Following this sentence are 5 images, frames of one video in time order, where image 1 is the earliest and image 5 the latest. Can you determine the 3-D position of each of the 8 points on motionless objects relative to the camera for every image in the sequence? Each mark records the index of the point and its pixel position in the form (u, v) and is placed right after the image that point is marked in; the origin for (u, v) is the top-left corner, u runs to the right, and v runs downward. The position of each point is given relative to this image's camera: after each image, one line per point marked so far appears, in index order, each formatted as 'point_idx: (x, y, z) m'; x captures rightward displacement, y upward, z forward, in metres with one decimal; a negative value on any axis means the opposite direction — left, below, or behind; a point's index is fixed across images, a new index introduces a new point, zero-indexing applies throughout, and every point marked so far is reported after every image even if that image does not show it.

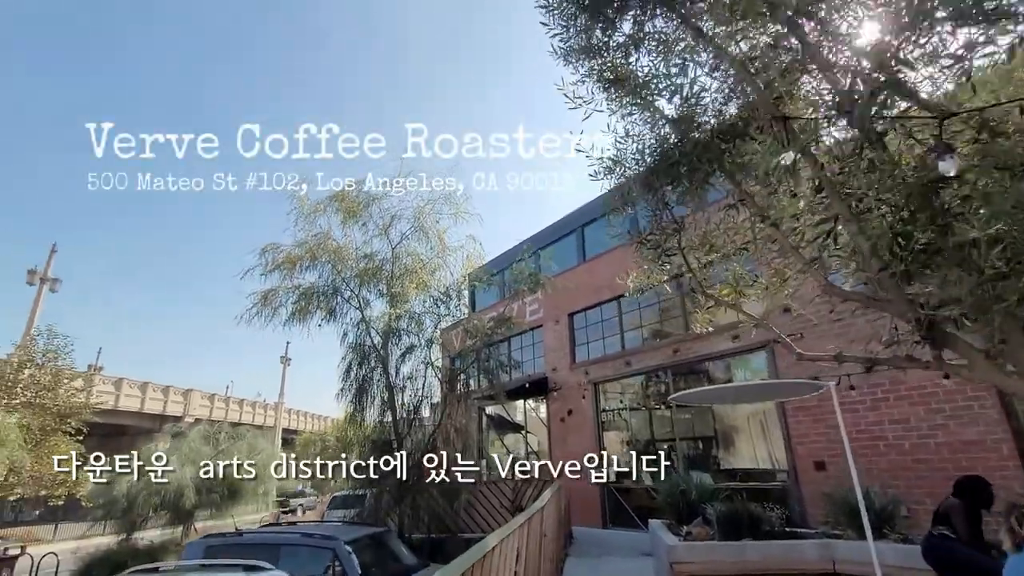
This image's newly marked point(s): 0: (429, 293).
0: (-1.1, -0.1, +6.6) m
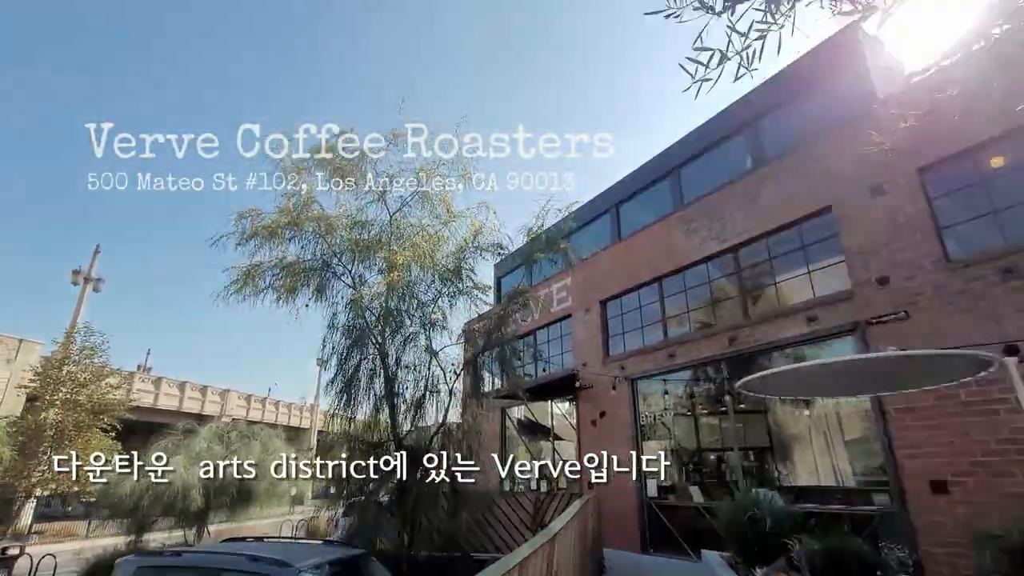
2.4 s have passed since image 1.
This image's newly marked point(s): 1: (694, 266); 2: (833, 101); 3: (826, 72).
0: (-0.9, +0.2, +5.6) m
1: (+3.1, +0.5, +8.1) m
2: (+4.5, +2.7, +6.7) m
3: (+4.4, +3.1, +6.8) m
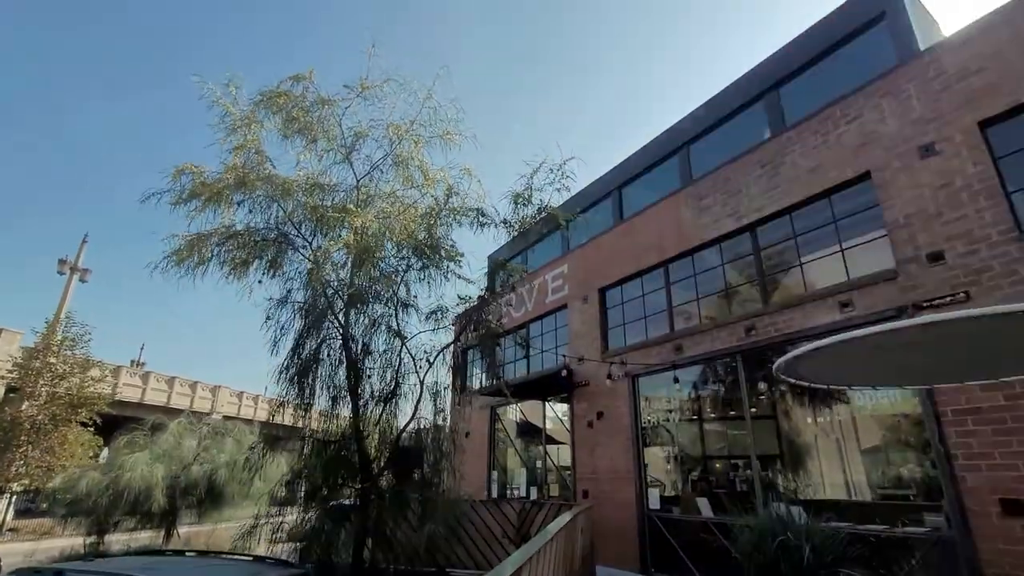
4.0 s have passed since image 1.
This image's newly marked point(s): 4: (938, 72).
0: (-1.0, +0.5, +4.9) m
1: (+3.0, +0.6, +7.4) m
2: (+4.4, +2.8, +6.0) m
3: (+4.3, +3.2, +6.0) m
4: (+4.6, +2.4, +5.2) m
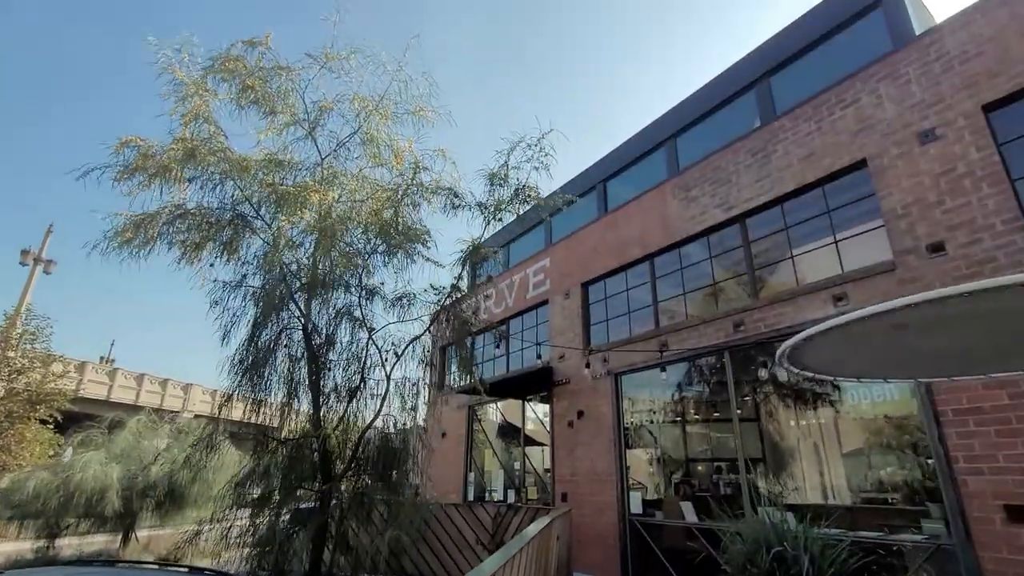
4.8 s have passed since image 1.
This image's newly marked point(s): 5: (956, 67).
0: (-1.2, +0.6, +4.5) m
1: (+2.7, +0.7, +7.2) m
2: (+4.2, +2.9, +5.8) m
3: (+4.1, +3.3, +5.8) m
4: (+4.4, +2.4, +5.0) m
5: (+4.5, +2.2, +4.9) m
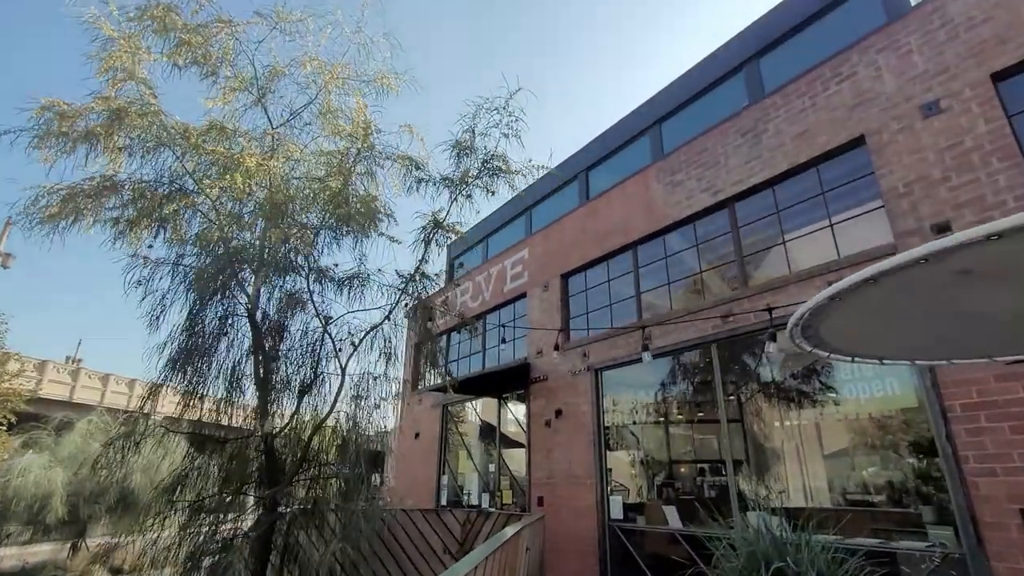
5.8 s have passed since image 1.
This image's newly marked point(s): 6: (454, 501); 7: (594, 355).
0: (-1.5, +0.7, +4.1) m
1: (+2.3, +0.8, +6.8) m
2: (+3.9, +3.0, +5.6) m
3: (+3.8, +3.4, +5.6) m
4: (+4.2, +2.5, +4.8) m
5: (+4.2, +2.3, +4.6) m
6: (-1.1, -4.1, +9.3) m
7: (+1.3, -1.1, +7.4) m
